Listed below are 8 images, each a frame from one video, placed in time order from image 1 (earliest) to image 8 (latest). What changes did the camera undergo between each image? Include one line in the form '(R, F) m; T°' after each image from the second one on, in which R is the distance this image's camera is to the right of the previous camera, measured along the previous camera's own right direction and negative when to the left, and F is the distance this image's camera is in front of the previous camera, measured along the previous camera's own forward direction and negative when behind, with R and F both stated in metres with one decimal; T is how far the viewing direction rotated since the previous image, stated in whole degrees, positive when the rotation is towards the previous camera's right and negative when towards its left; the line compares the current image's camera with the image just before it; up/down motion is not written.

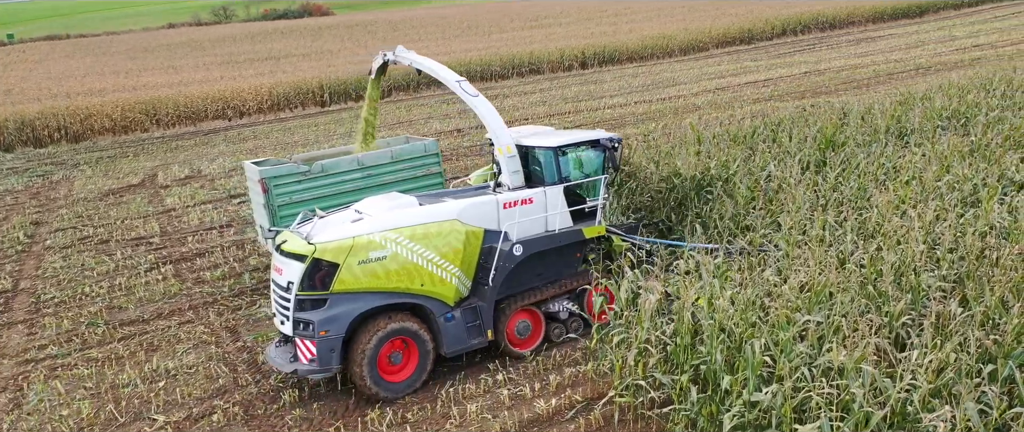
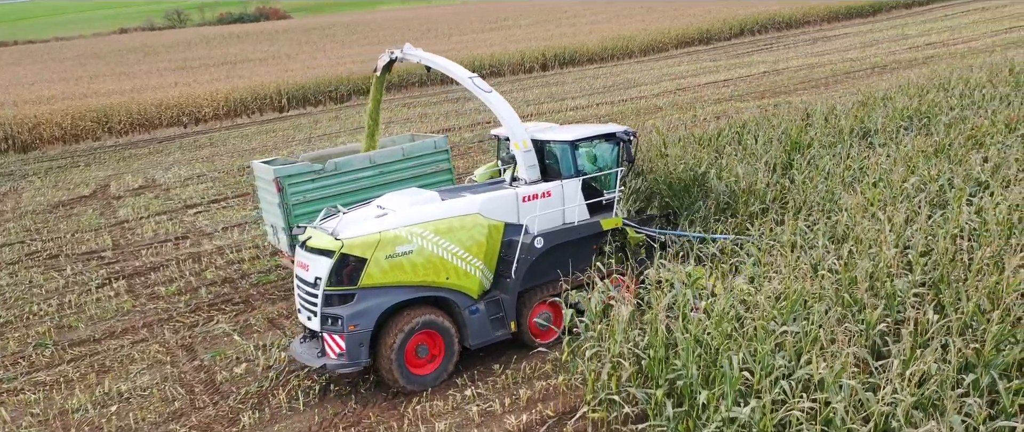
(0.0, +0.2) m; +3°
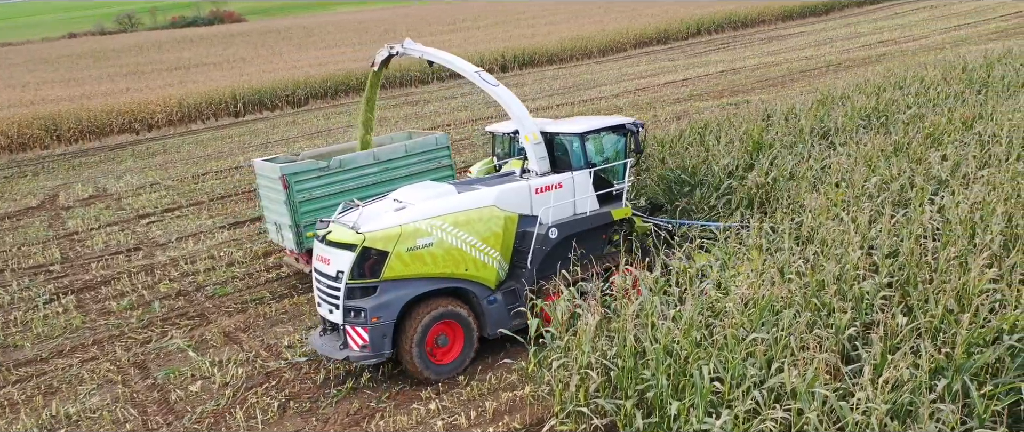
(0.0, +0.1) m; +3°
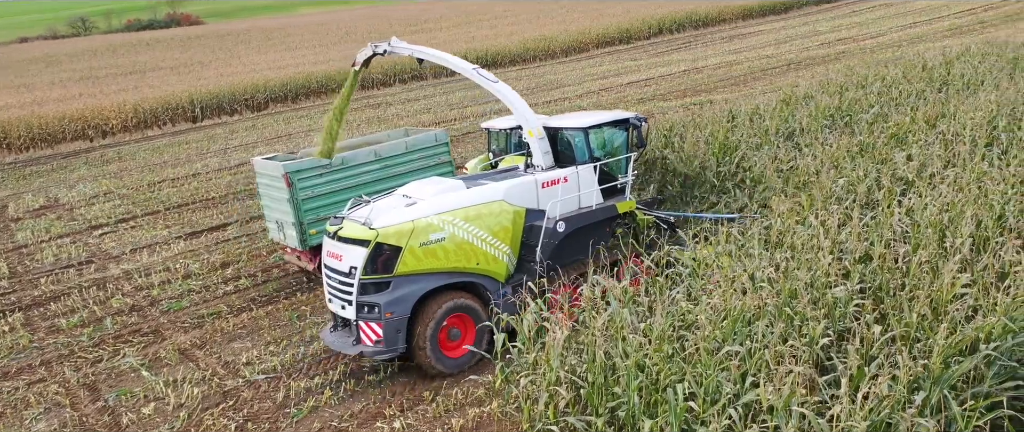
(0.0, +0.2) m; +2°
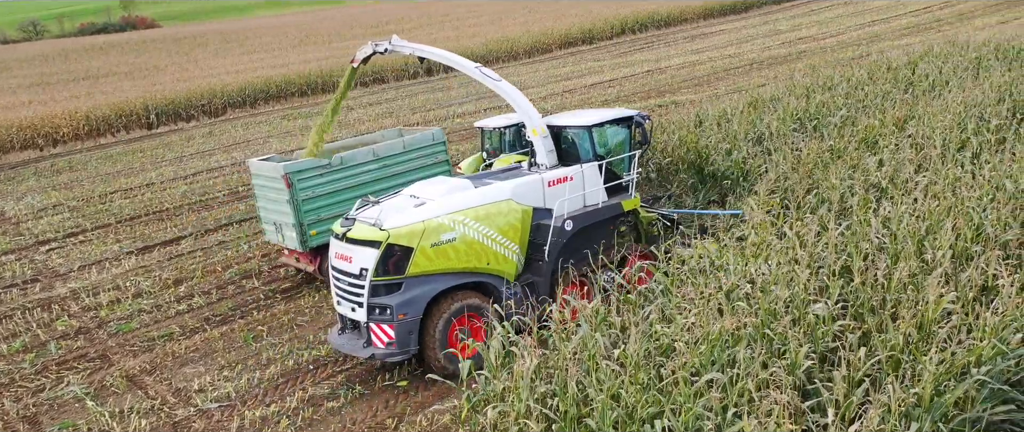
(0.0, +0.3) m; +2°
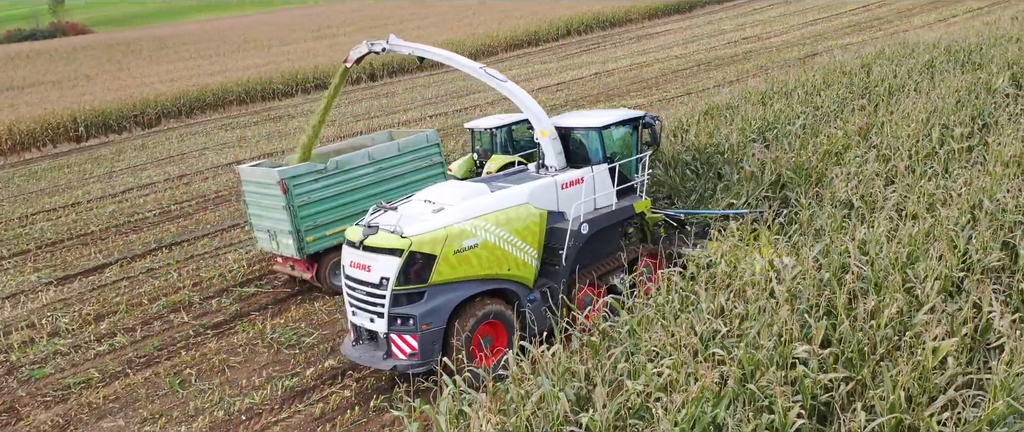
(0.0, +0.5) m; +3°
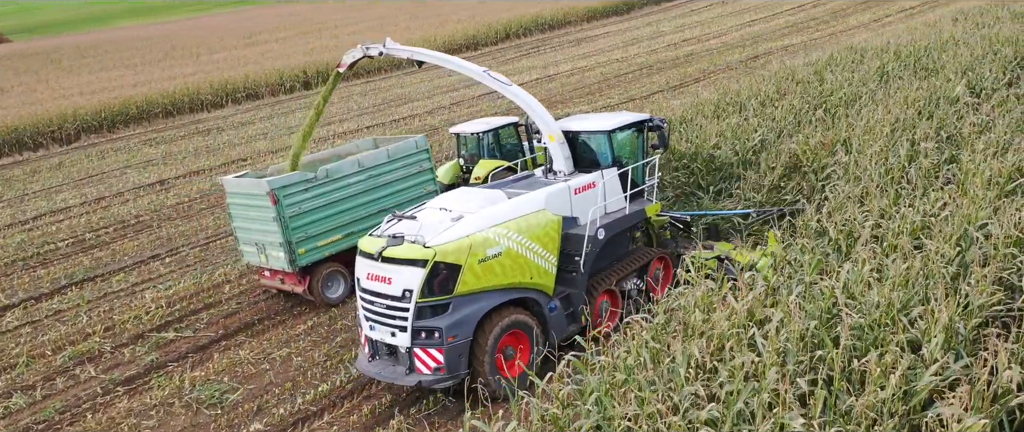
(0.0, +0.6) m; +4°
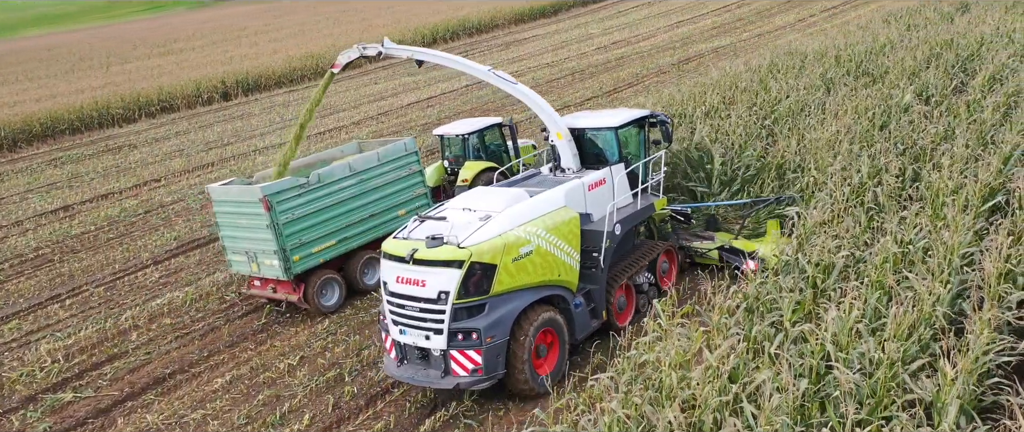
(0.0, +0.6) m; +5°
